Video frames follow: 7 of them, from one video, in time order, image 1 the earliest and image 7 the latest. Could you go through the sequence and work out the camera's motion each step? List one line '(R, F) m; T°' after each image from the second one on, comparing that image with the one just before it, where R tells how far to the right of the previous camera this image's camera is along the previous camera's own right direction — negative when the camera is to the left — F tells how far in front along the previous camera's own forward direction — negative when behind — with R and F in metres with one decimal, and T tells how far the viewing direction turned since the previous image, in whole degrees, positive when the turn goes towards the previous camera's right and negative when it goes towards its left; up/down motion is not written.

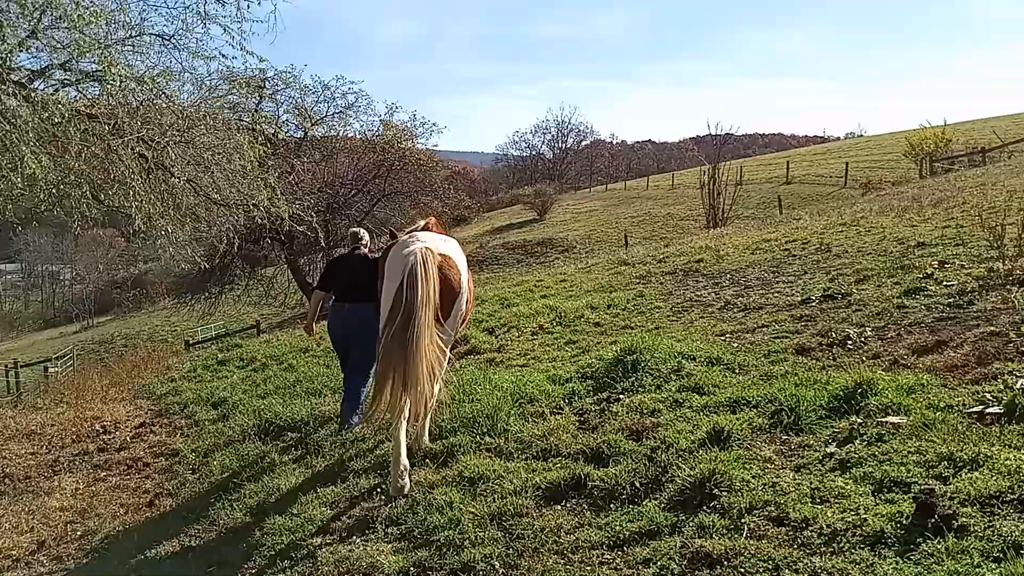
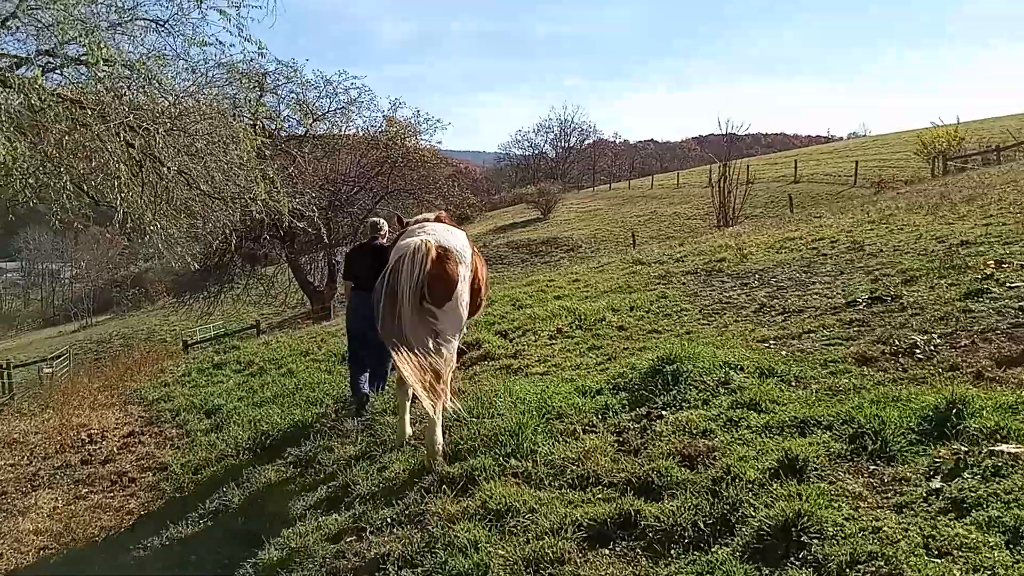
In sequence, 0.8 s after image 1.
(-0.1, +0.6) m; 0°
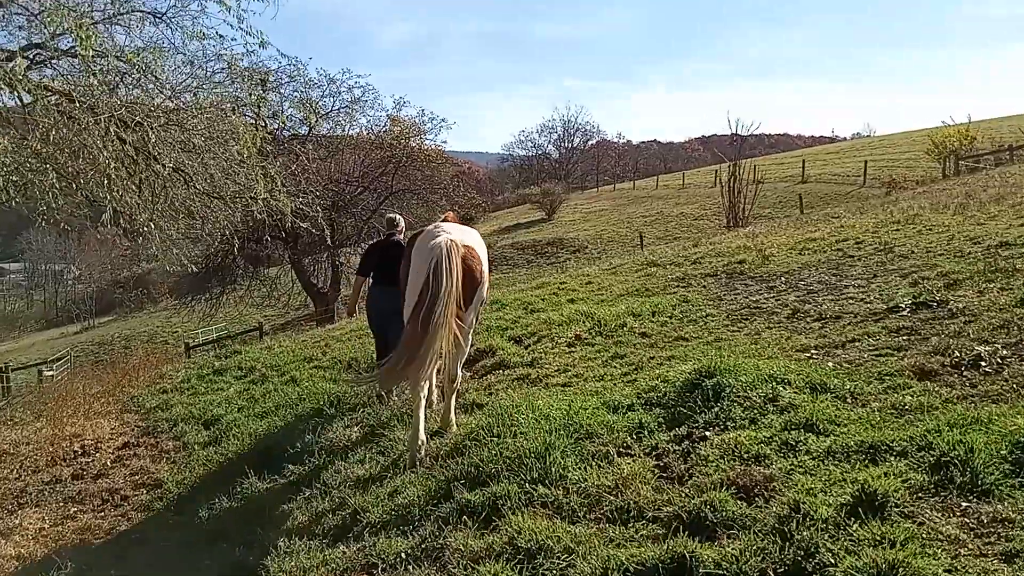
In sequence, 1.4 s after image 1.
(-0.1, +0.4) m; 0°
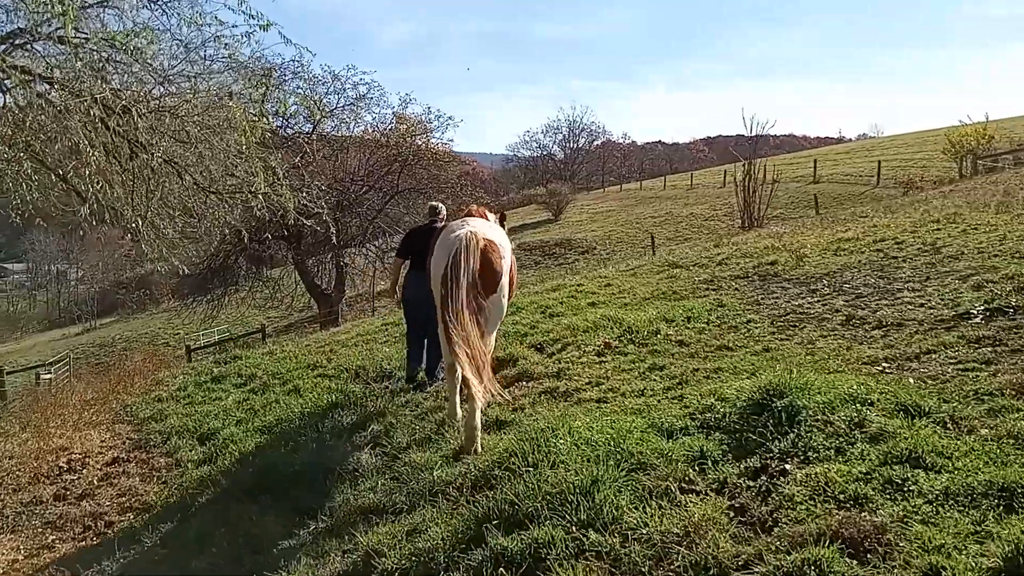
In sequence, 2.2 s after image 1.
(-0.2, +0.6) m; 0°
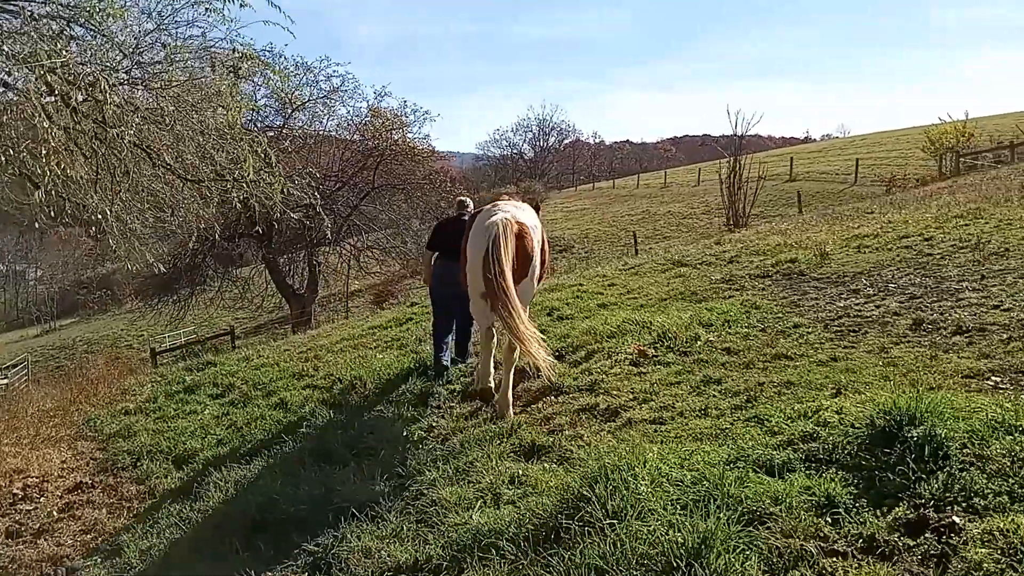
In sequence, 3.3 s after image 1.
(-0.4, +0.8) m; +2°
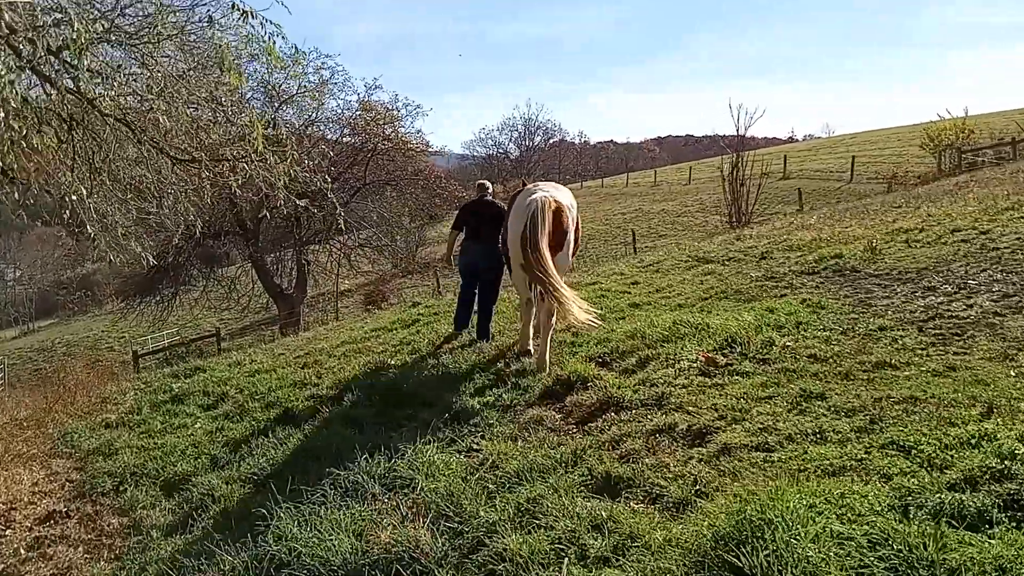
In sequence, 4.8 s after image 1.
(-0.4, +0.8) m; +1°
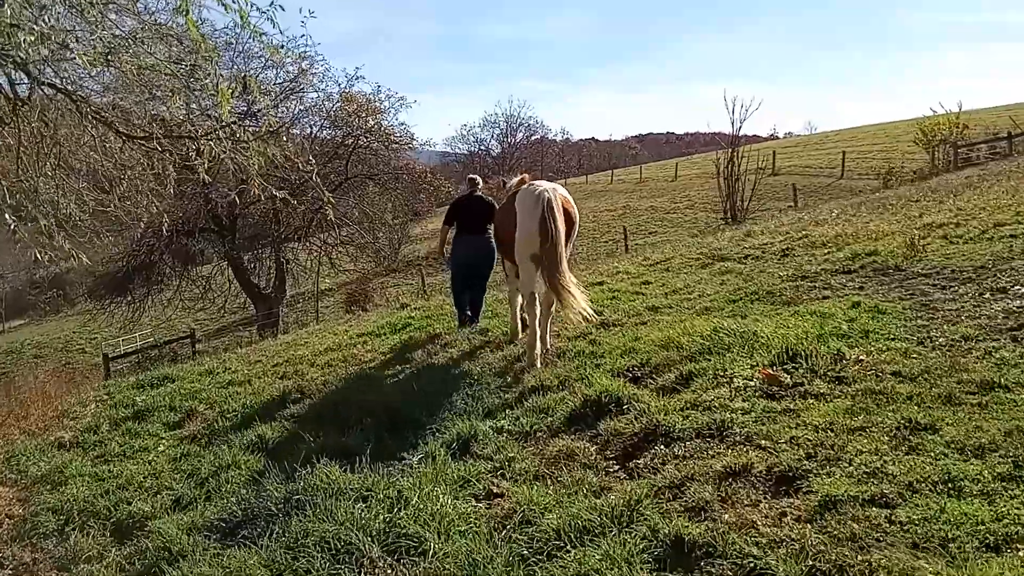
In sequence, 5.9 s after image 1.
(-0.2, +0.9) m; +1°
